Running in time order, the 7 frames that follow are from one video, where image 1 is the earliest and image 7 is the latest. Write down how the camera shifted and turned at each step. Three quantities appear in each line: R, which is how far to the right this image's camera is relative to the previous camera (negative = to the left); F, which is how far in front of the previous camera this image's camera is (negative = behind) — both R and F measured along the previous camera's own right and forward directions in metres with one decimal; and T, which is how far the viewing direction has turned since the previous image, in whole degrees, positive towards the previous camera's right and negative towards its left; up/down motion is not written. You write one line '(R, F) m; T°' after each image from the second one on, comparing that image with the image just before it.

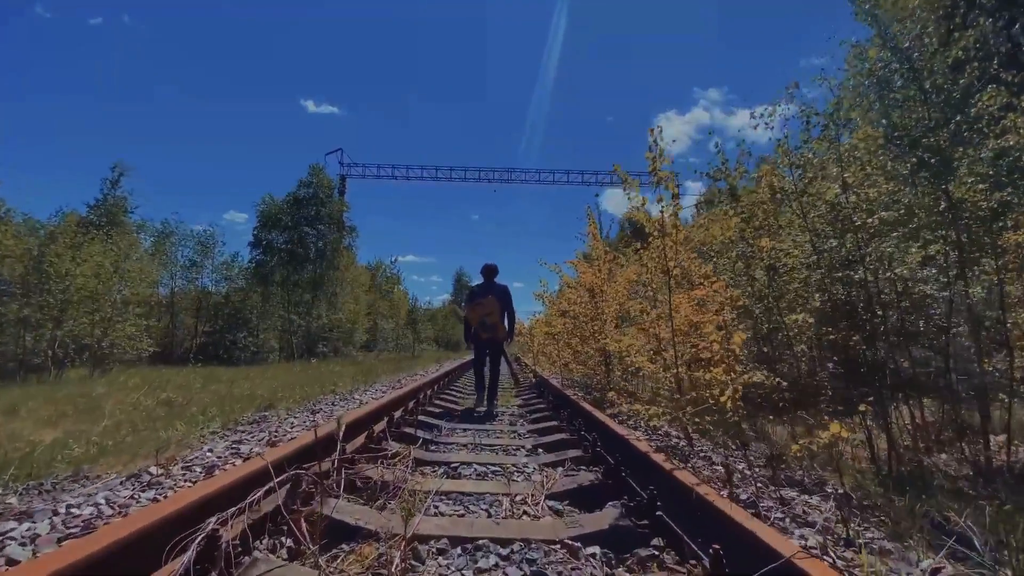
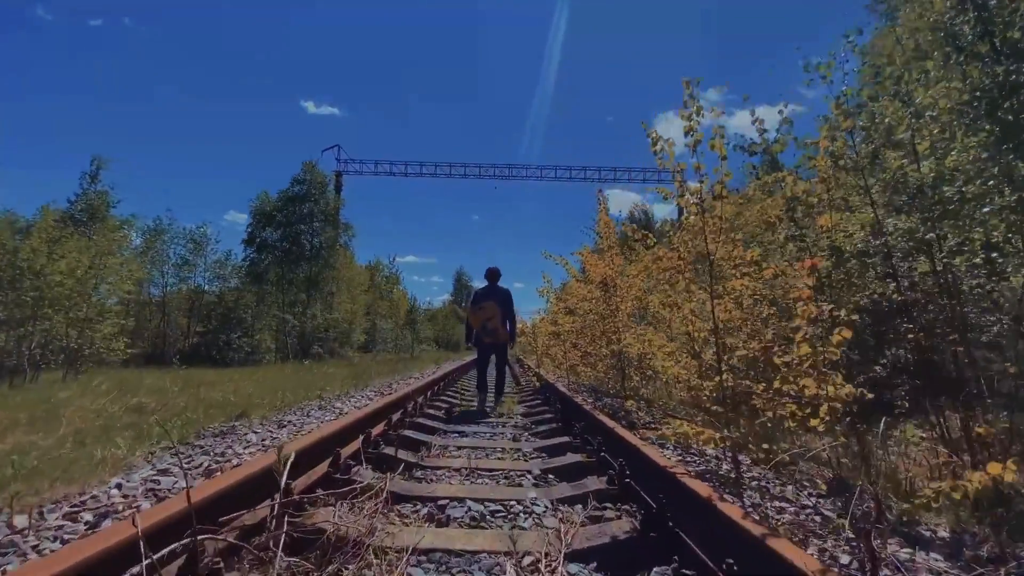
(0.0, +0.9) m; 0°
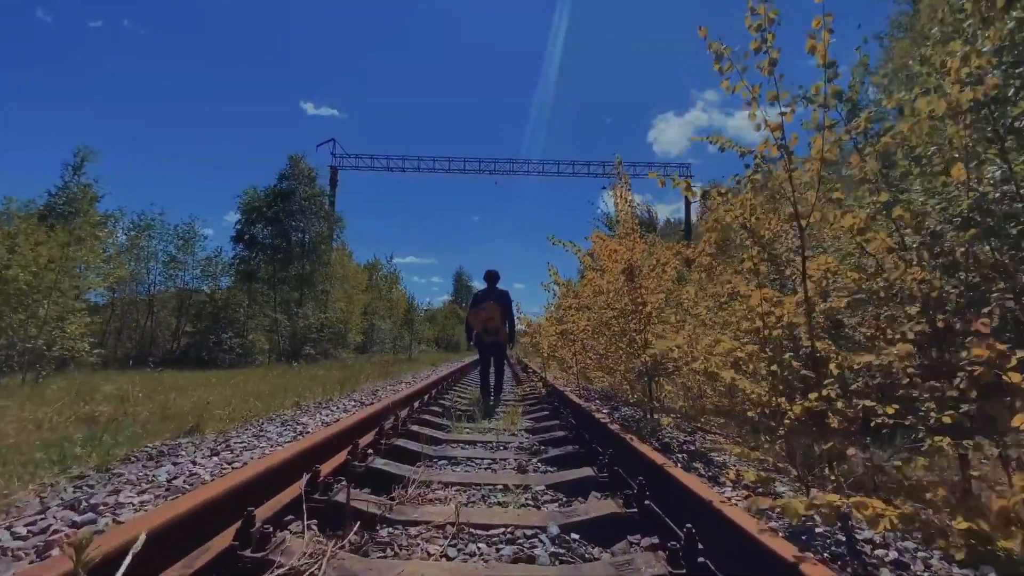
(0.0, +1.1) m; 0°
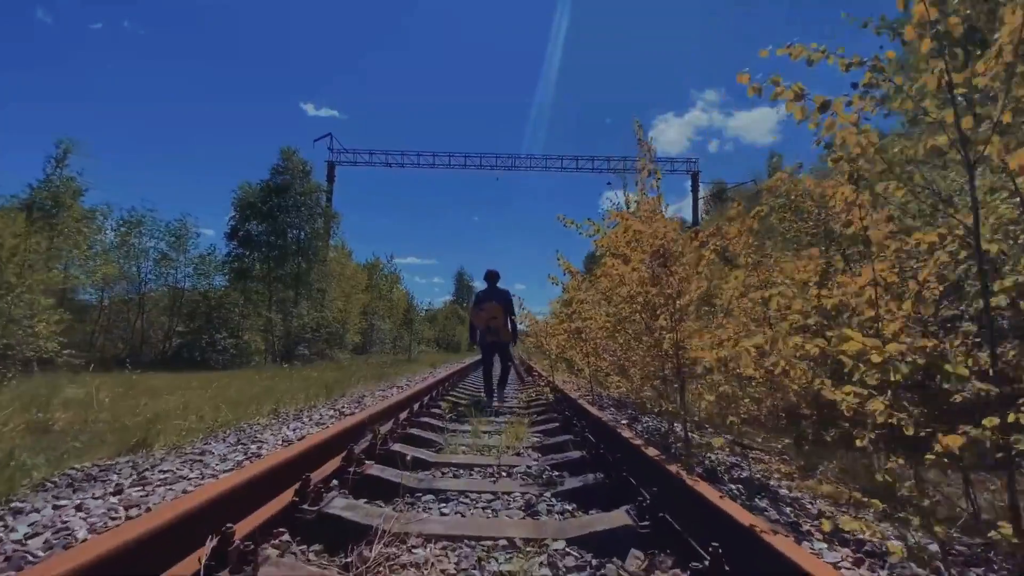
(0.0, +0.9) m; 0°
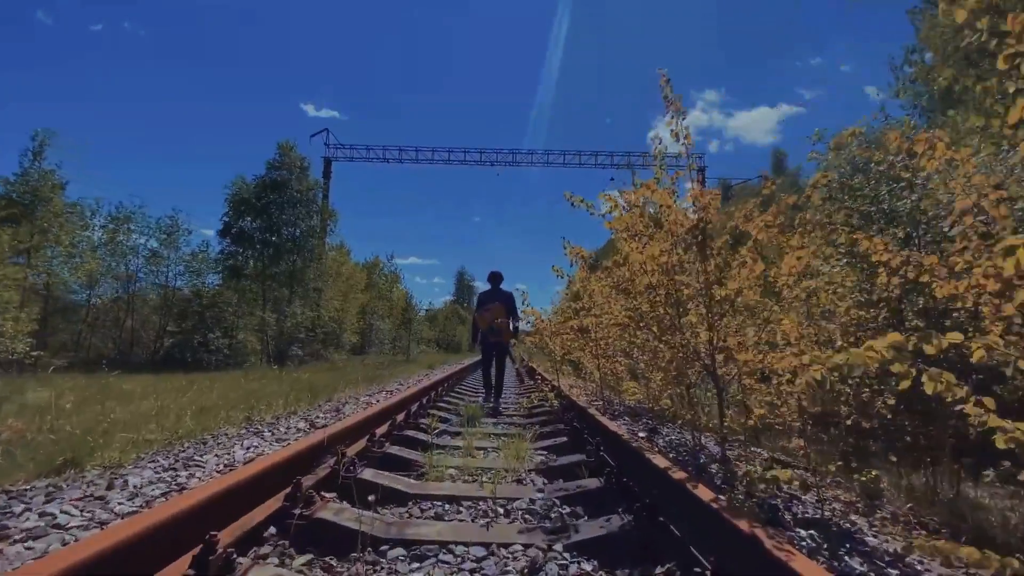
(0.0, +0.8) m; 0°
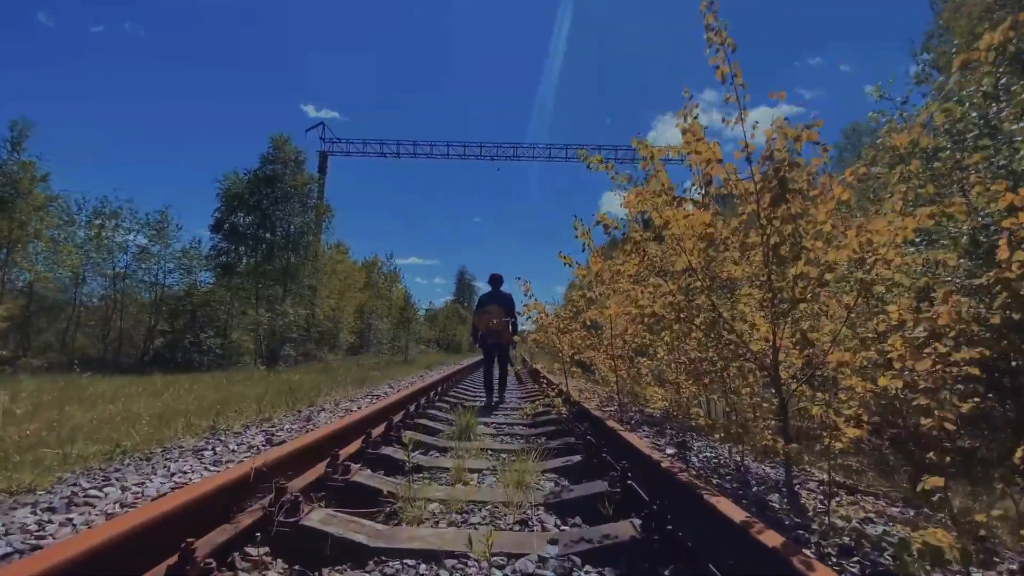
(0.0, +0.8) m; 0°
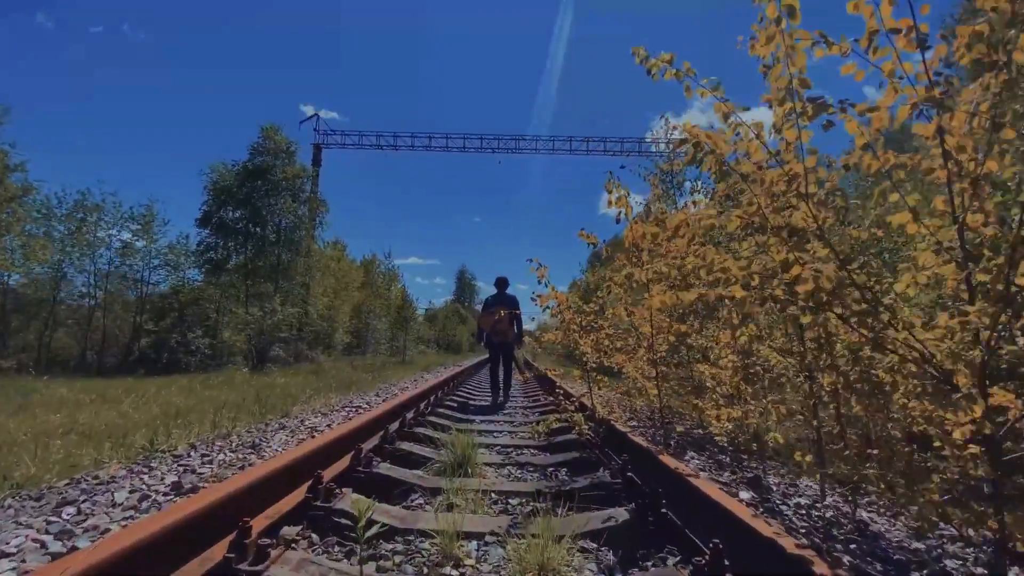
(-0.1, +1.1) m; 0°
